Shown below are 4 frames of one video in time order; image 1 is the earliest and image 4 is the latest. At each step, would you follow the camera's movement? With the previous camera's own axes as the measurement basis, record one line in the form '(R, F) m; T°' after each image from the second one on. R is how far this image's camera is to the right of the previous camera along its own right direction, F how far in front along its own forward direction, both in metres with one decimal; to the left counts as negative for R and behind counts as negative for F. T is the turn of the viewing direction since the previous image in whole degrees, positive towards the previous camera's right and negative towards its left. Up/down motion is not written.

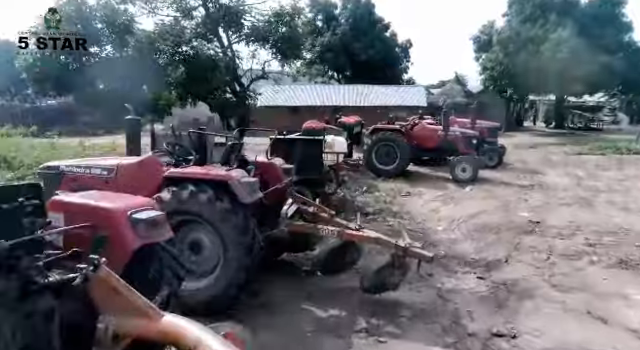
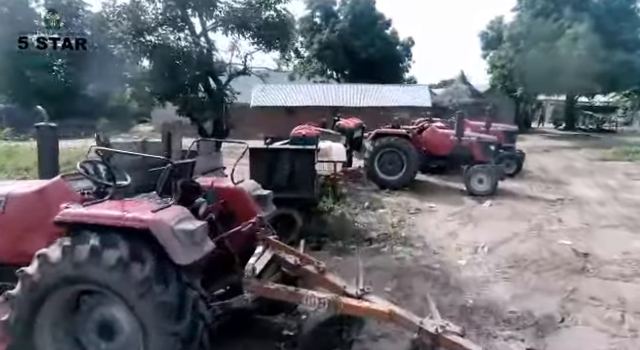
(+0.1, +1.3) m; 0°
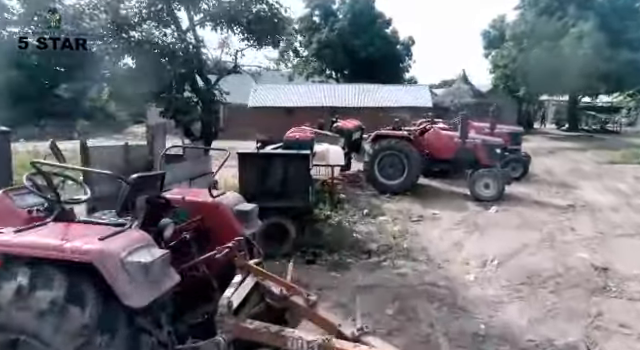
(+0.1, +0.4) m; 0°
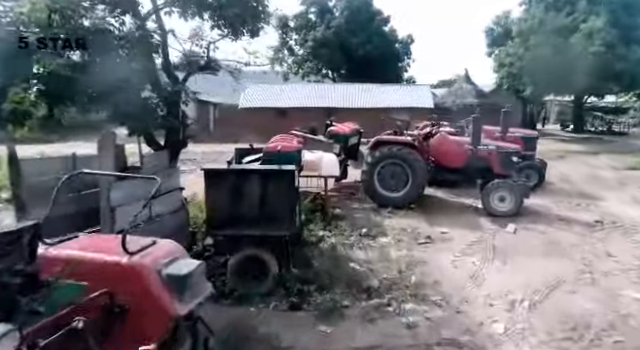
(+0.1, +1.0) m; 0°
